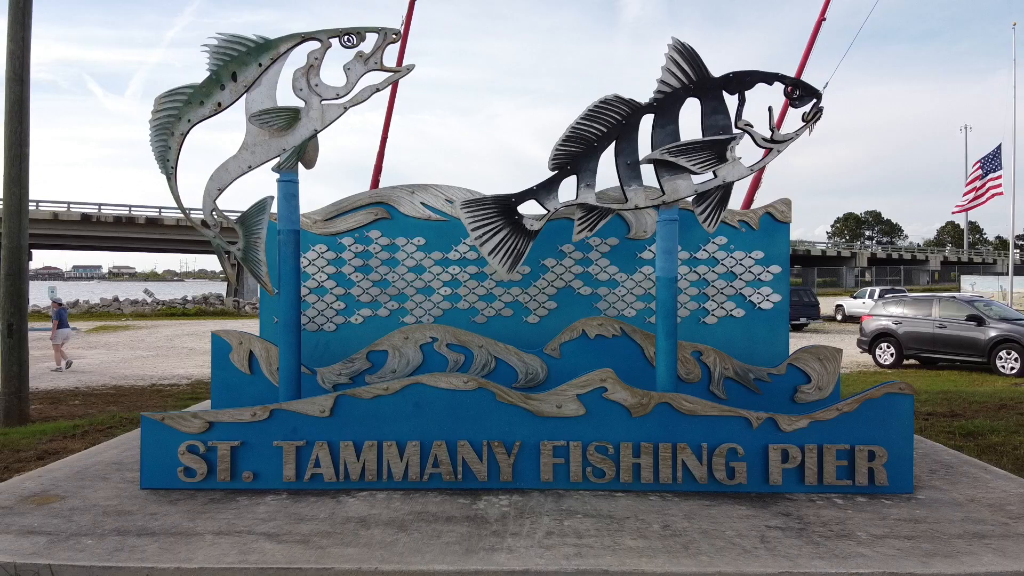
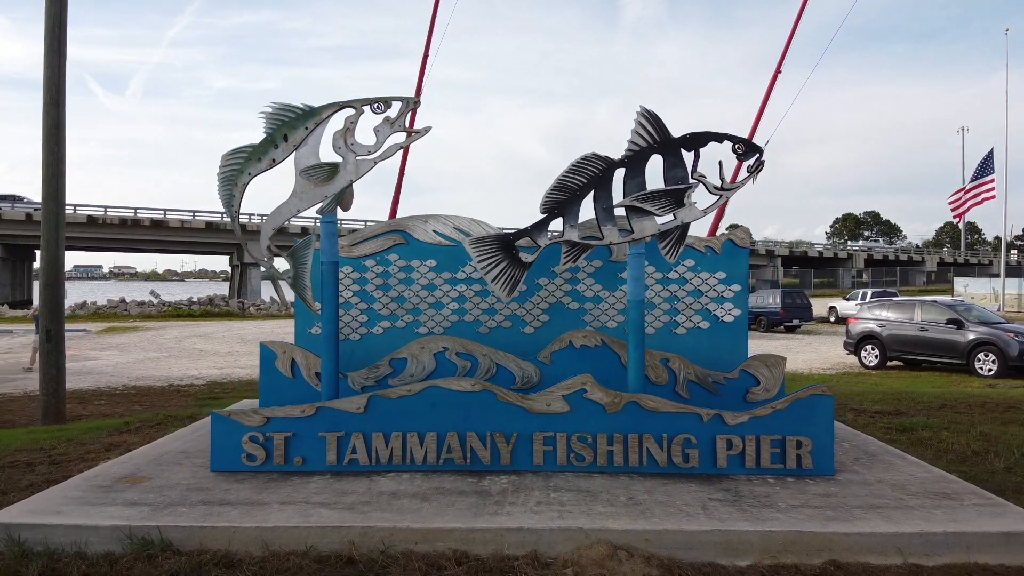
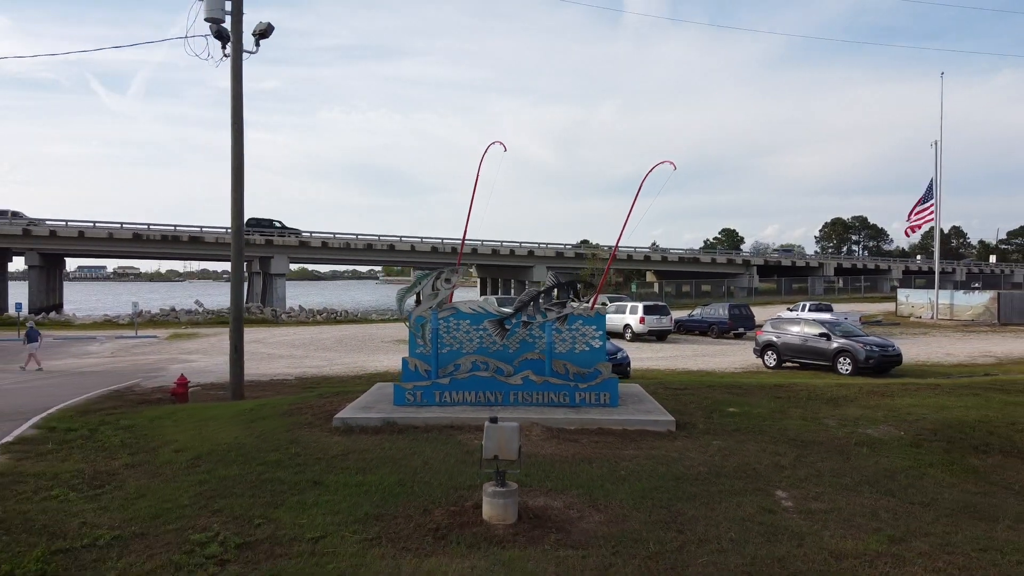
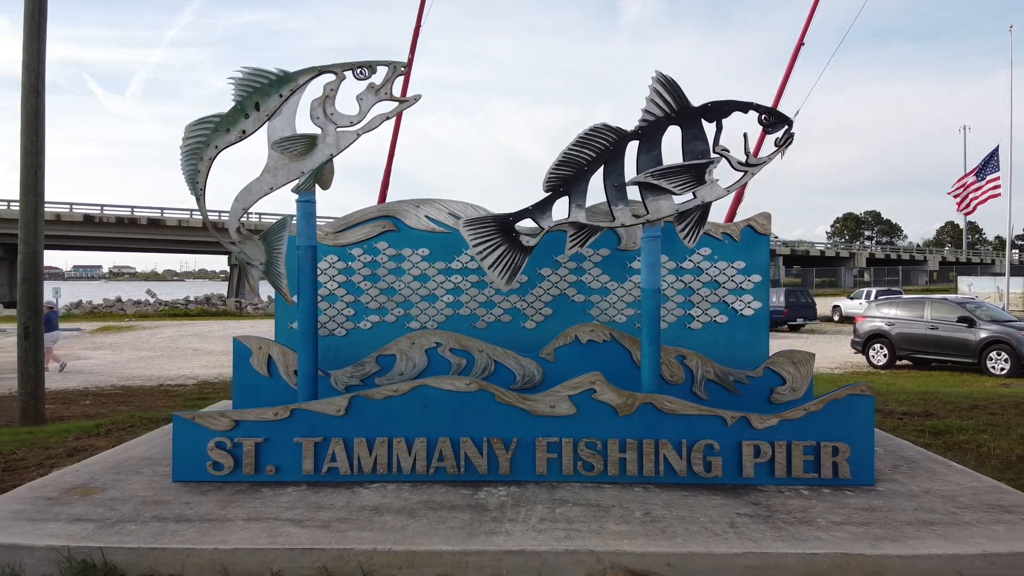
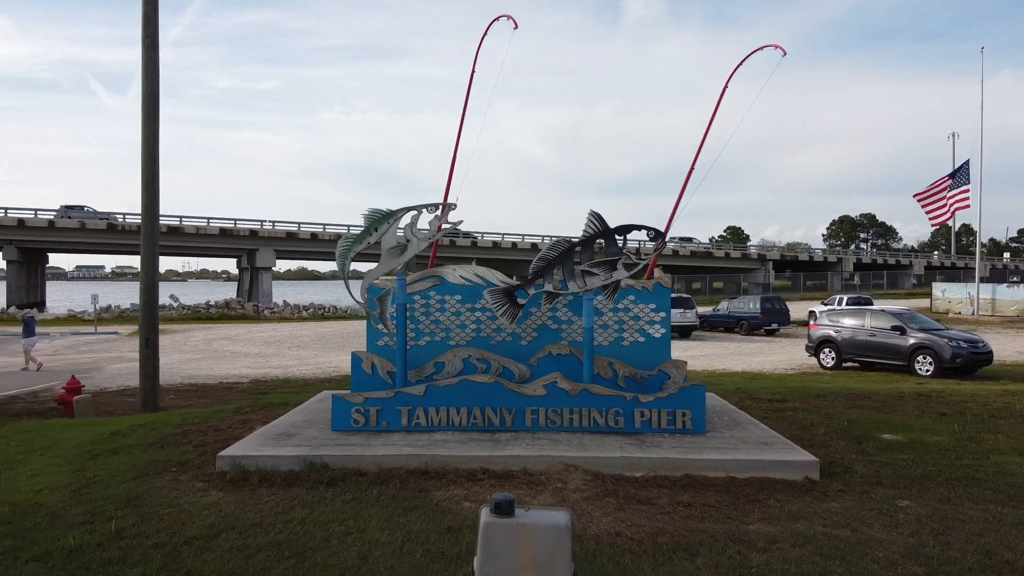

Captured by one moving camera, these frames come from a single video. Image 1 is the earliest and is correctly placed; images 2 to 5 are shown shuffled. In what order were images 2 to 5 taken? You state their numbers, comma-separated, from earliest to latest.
4, 2, 5, 3
